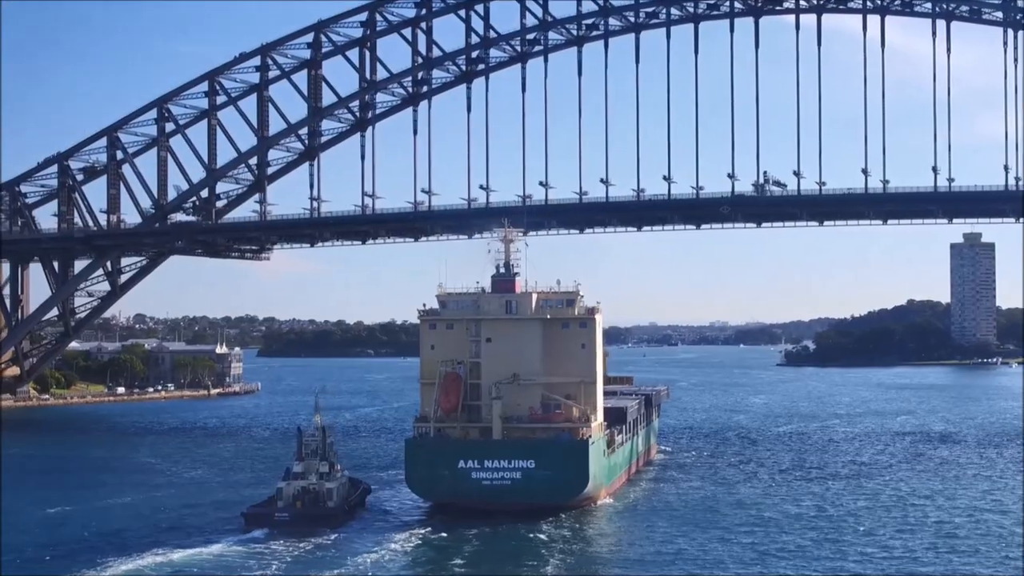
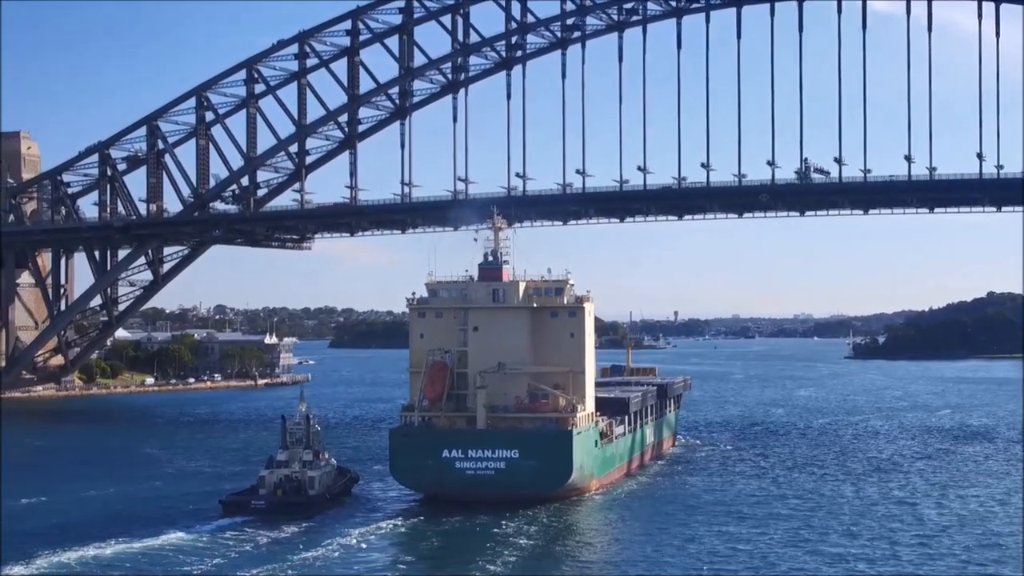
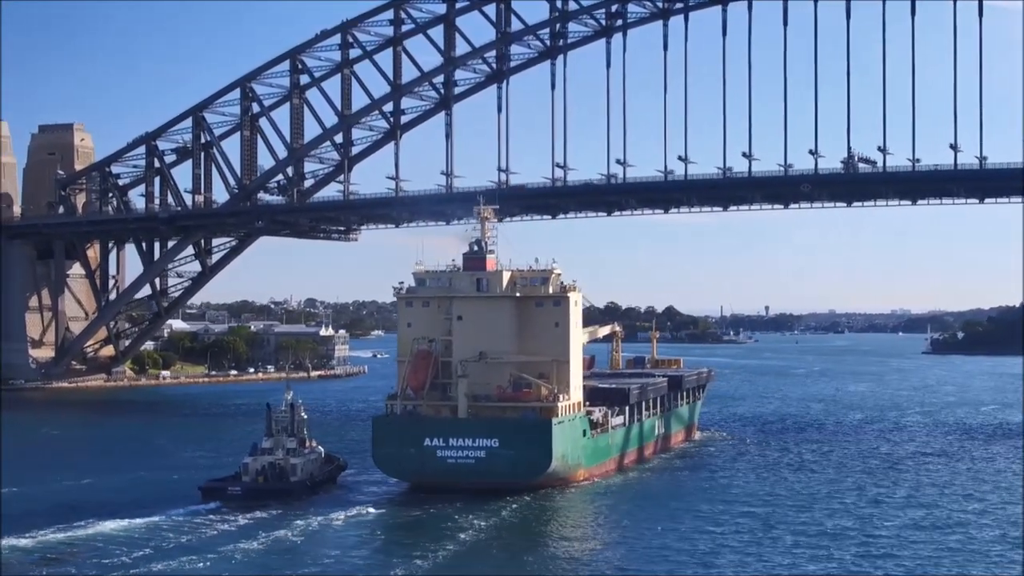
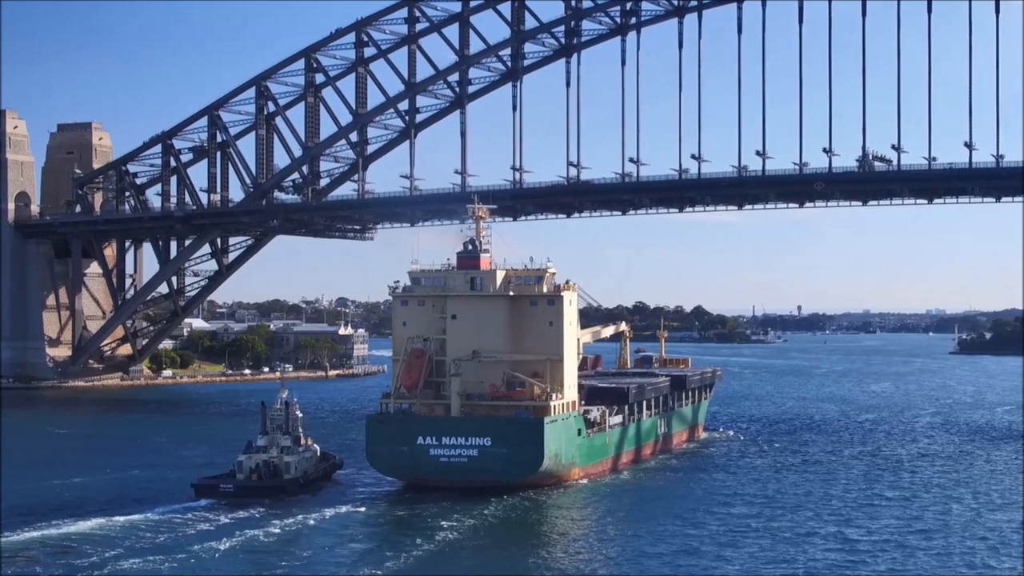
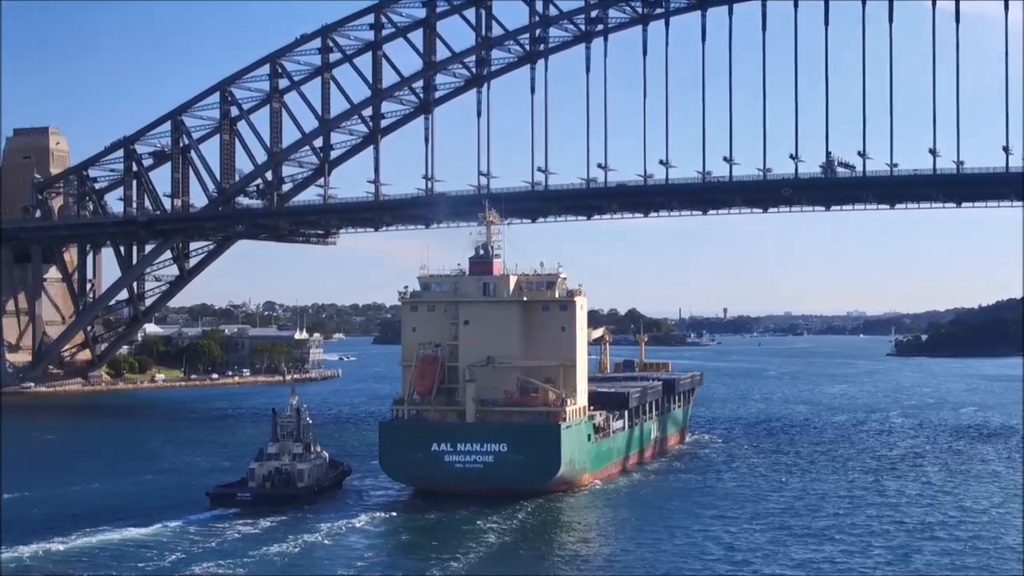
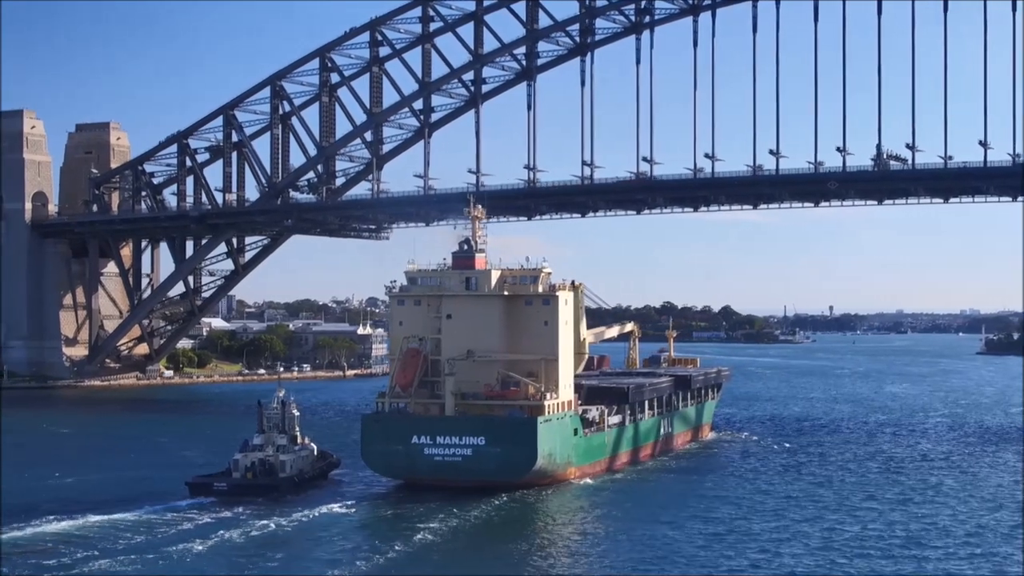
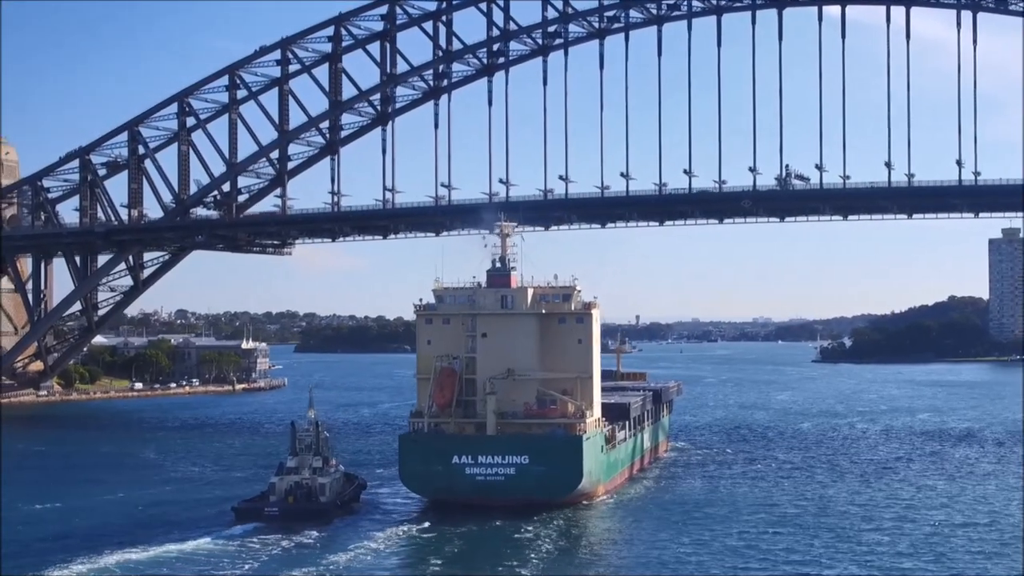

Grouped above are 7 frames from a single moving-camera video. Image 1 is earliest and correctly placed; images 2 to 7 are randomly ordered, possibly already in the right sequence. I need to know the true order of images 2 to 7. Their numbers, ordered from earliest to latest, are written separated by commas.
7, 2, 5, 3, 4, 6
